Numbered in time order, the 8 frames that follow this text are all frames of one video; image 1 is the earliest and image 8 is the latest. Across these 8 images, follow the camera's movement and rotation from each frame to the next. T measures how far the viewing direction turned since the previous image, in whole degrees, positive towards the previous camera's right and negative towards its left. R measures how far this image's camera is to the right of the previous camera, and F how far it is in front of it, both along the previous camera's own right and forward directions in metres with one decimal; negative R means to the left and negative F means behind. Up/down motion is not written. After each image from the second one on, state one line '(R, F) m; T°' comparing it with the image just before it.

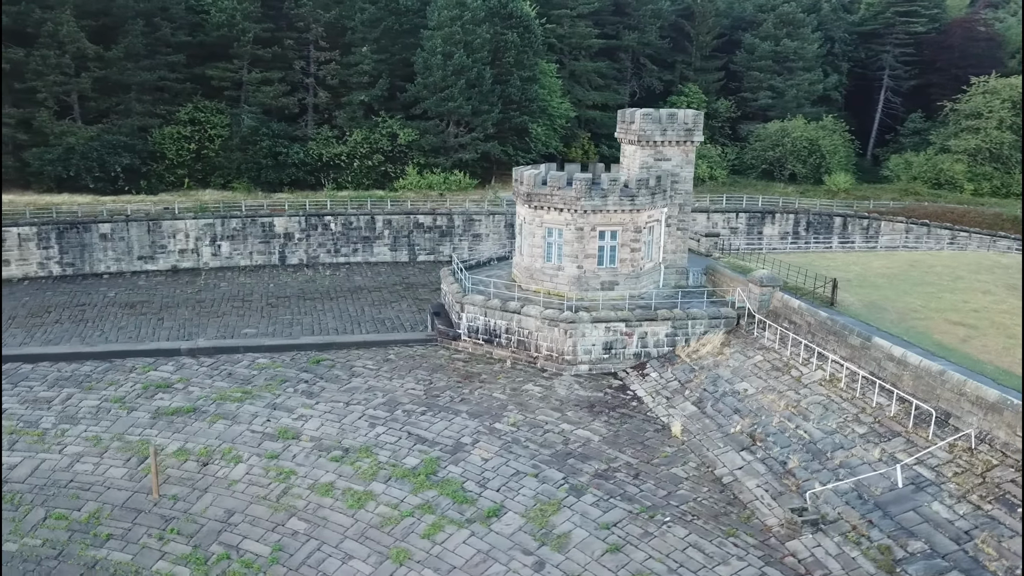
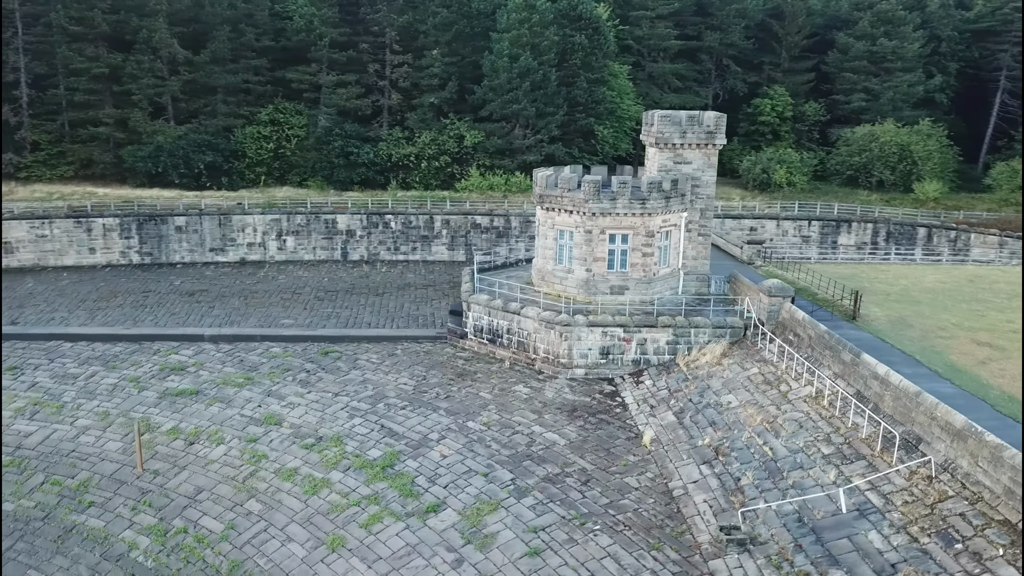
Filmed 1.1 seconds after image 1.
(+2.9, +0.2) m; -8°
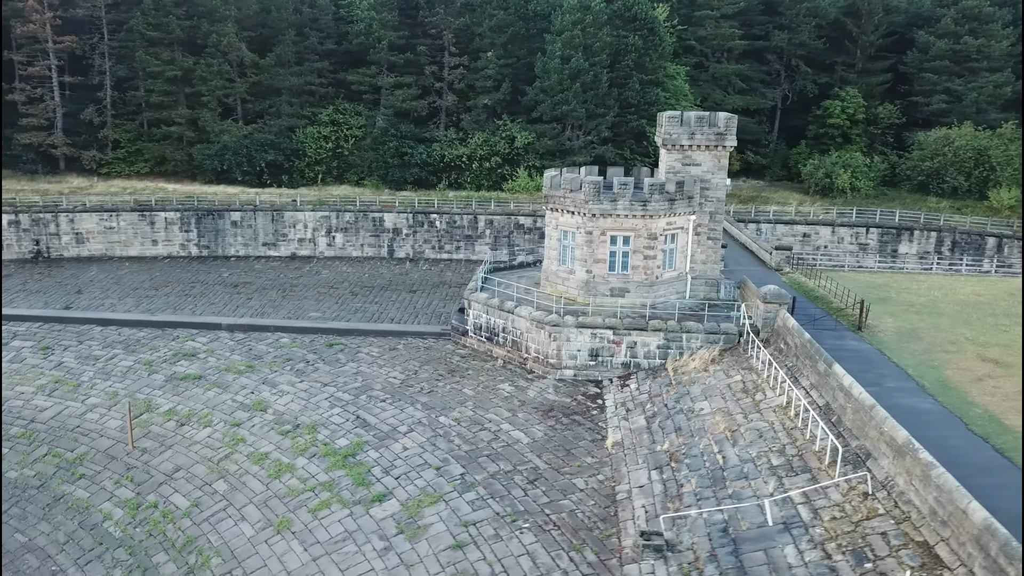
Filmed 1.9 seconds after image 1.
(+2.6, 0.0) m; -7°
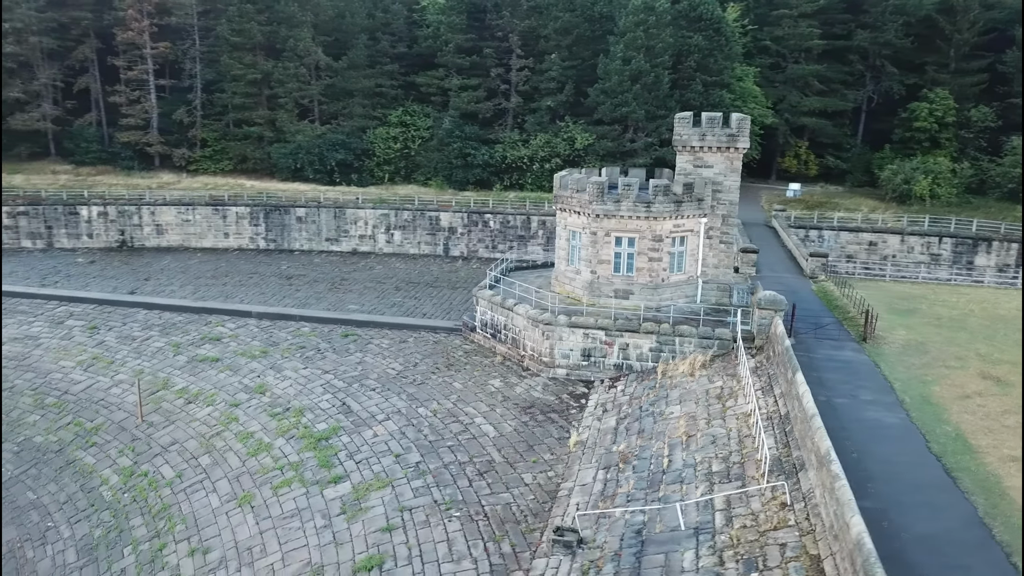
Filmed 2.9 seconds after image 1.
(+2.8, -0.1) m; -8°
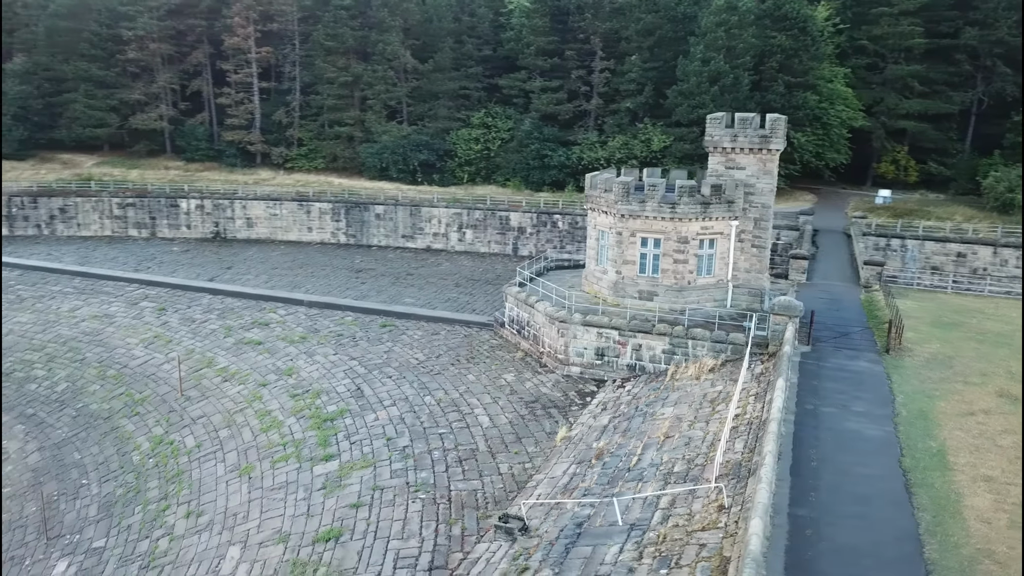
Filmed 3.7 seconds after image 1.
(+2.5, -0.2) m; -8°
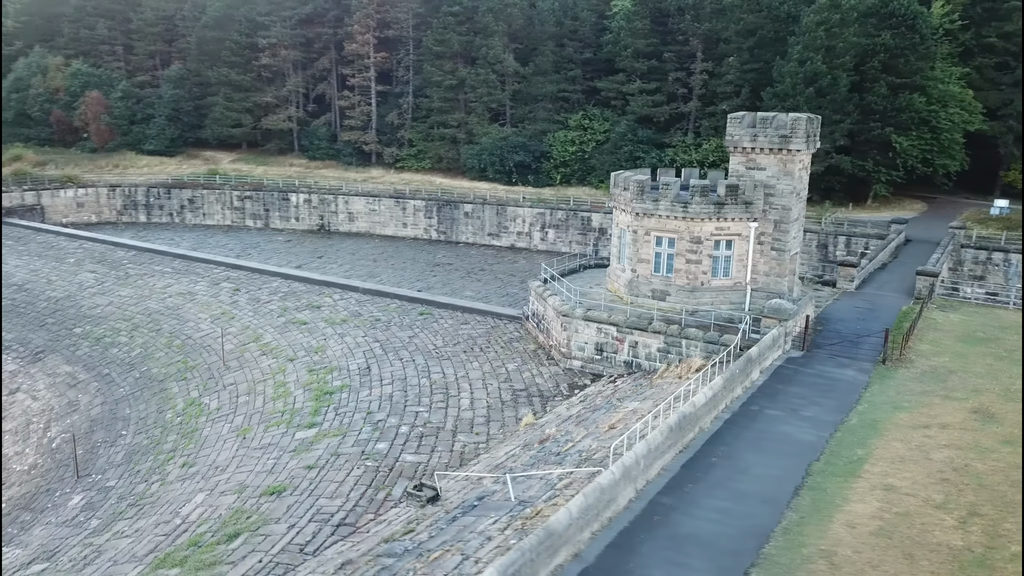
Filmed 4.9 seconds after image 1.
(+3.7, -0.3) m; -11°
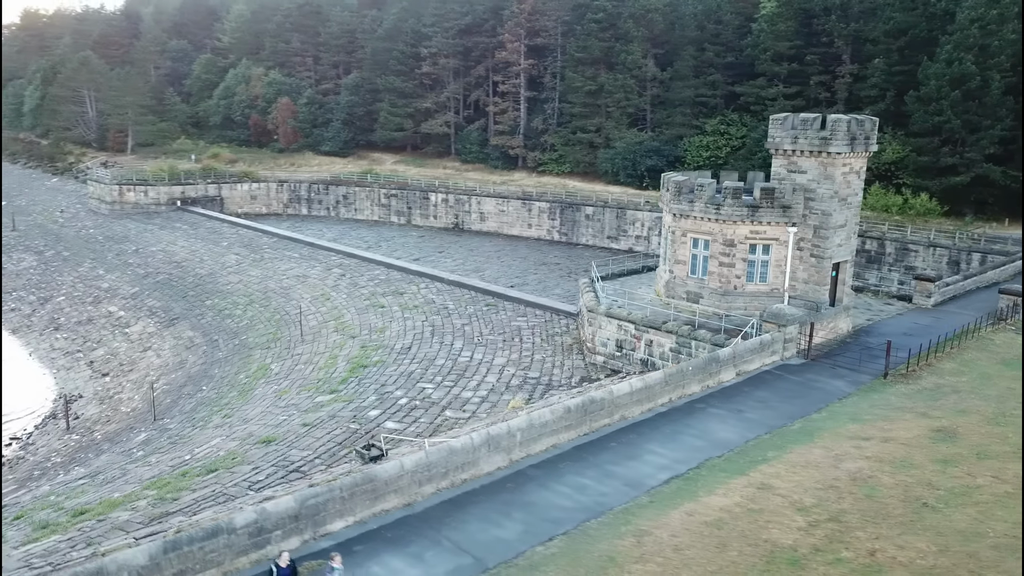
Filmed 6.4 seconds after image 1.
(+4.4, -0.4) m; -14°
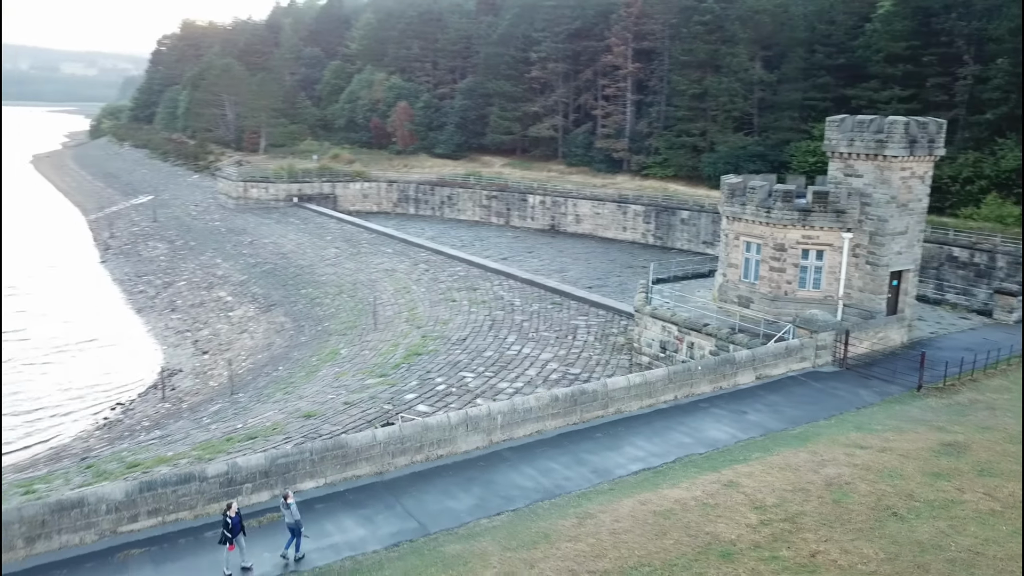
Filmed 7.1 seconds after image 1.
(+2.2, -0.4) m; -9°
